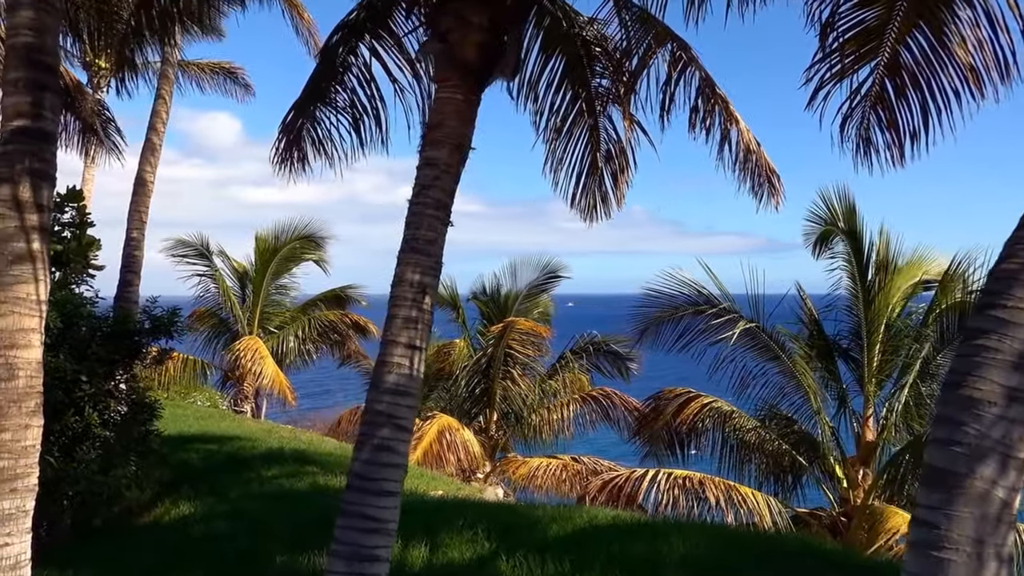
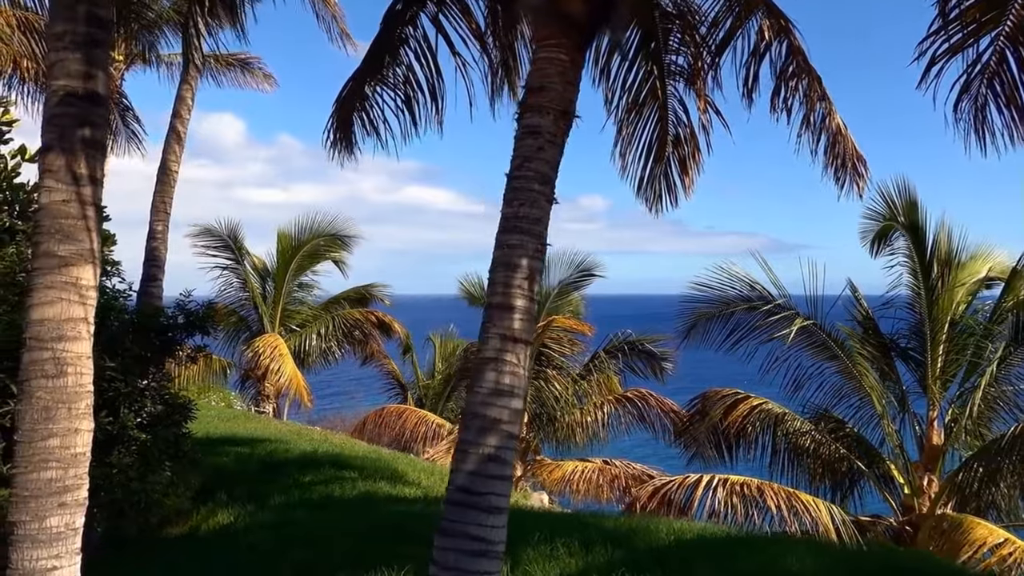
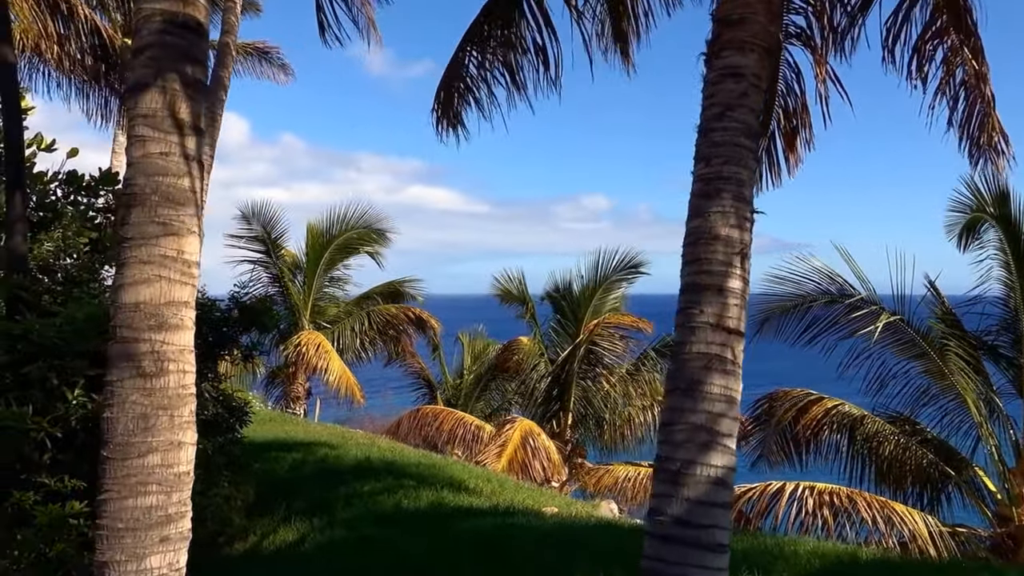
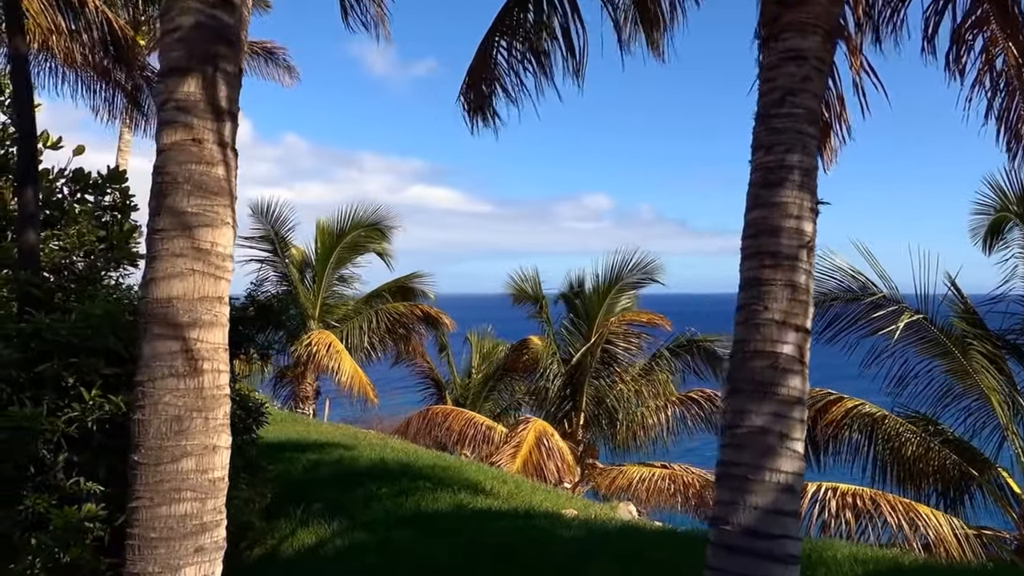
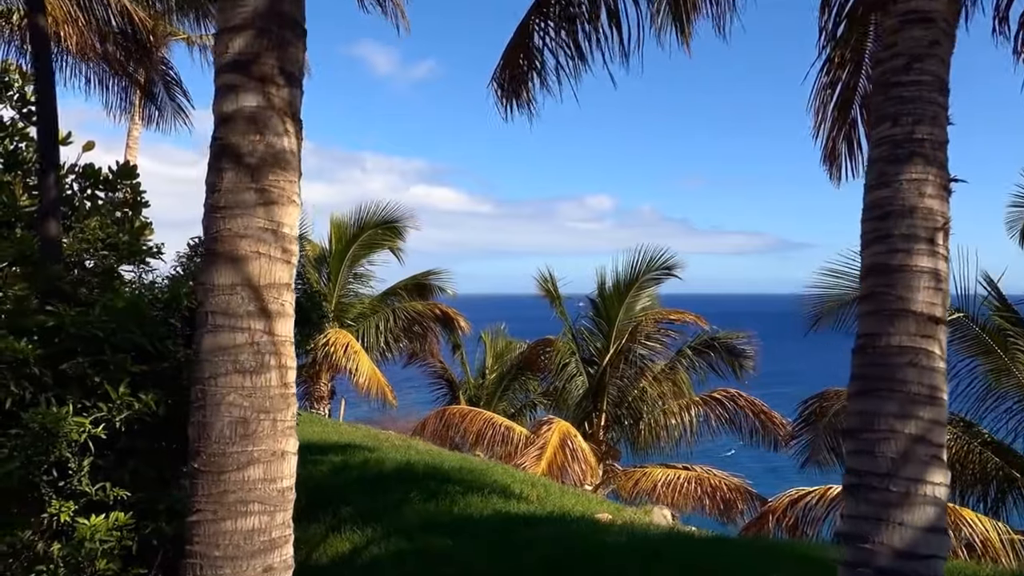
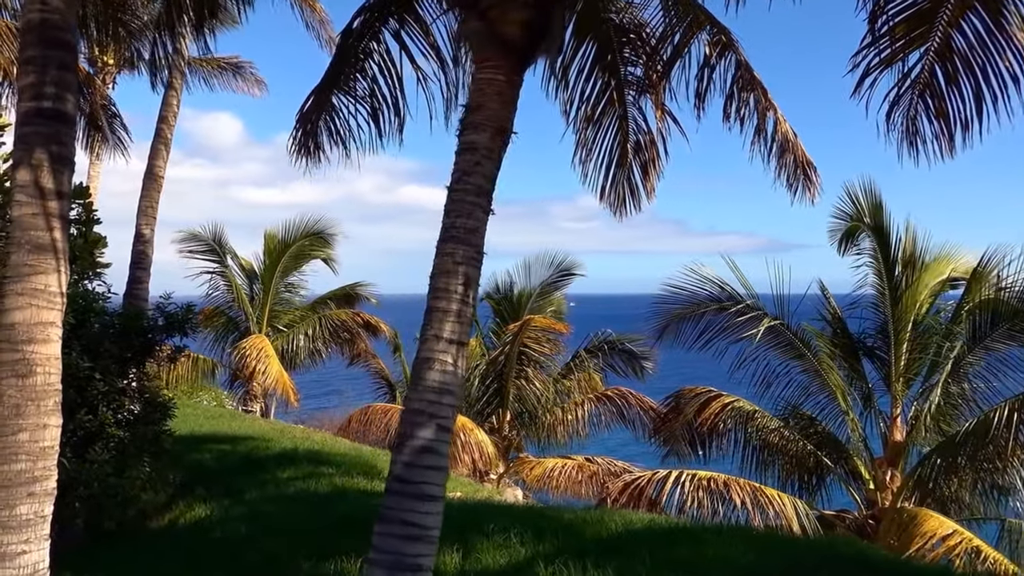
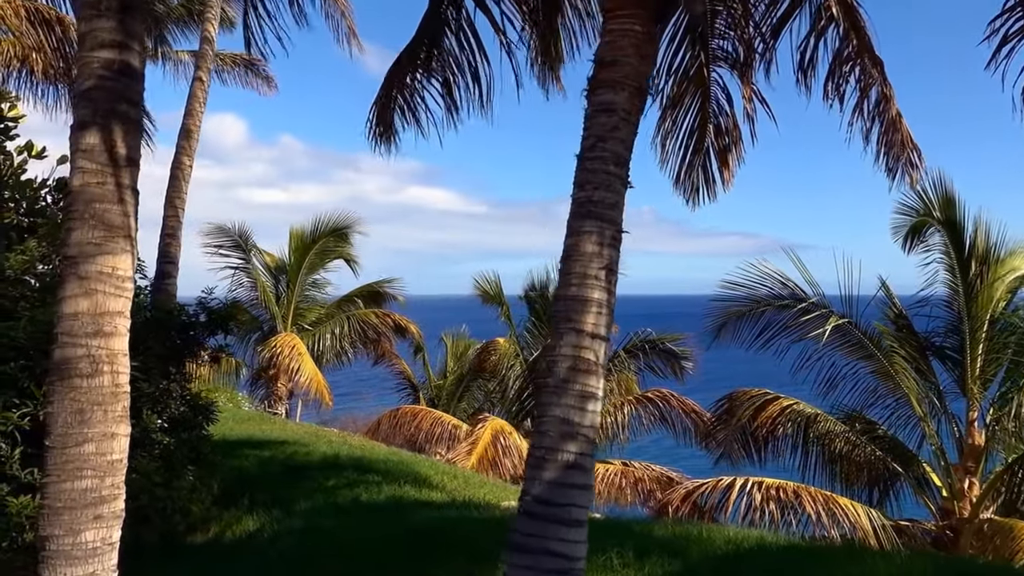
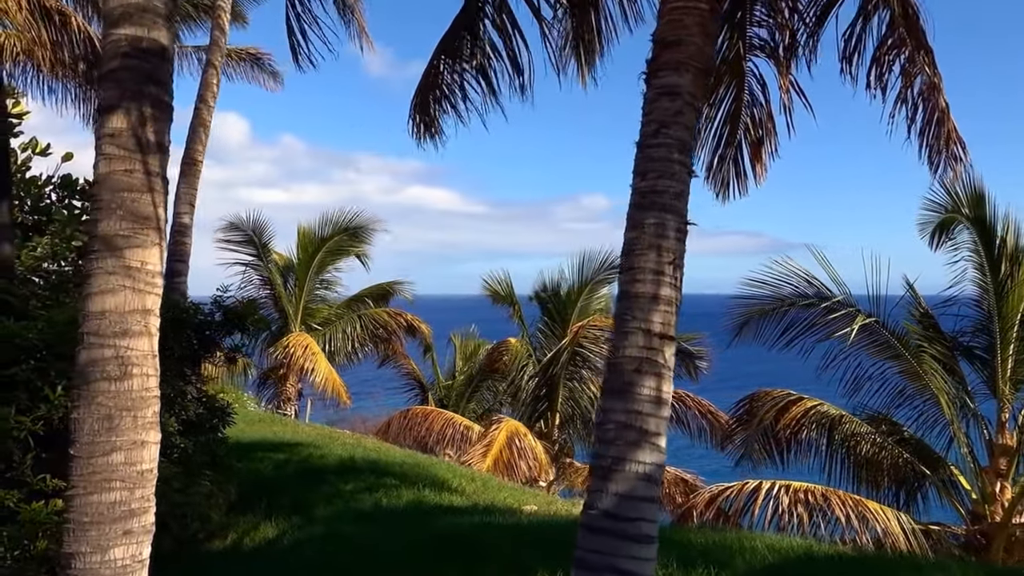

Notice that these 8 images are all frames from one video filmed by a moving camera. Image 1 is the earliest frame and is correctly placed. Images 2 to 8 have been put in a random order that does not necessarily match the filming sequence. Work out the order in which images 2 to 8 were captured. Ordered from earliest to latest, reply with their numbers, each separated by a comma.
6, 2, 7, 8, 3, 4, 5
